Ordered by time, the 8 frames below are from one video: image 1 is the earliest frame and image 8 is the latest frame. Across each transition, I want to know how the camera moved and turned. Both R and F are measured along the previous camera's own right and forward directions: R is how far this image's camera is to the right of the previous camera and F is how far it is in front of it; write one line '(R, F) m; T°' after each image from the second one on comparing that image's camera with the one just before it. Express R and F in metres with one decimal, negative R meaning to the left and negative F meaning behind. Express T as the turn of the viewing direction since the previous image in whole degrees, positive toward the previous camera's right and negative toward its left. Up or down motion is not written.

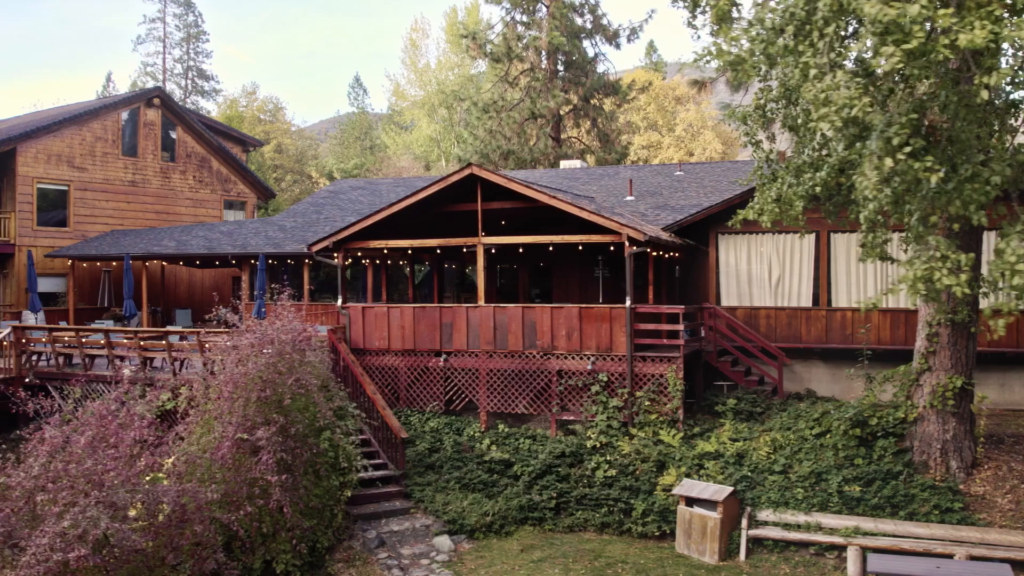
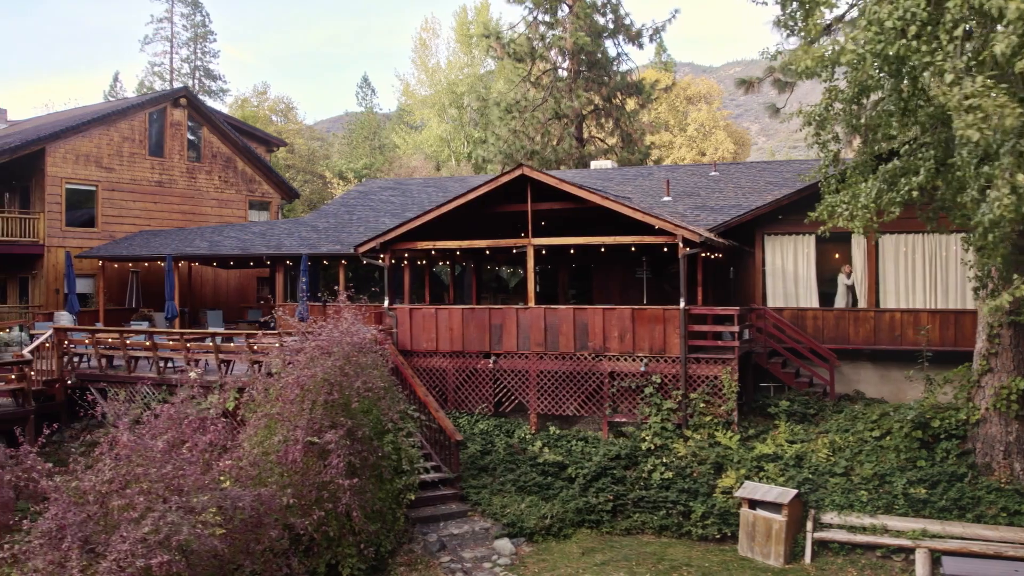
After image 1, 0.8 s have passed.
(-0.9, +0.1) m; 0°
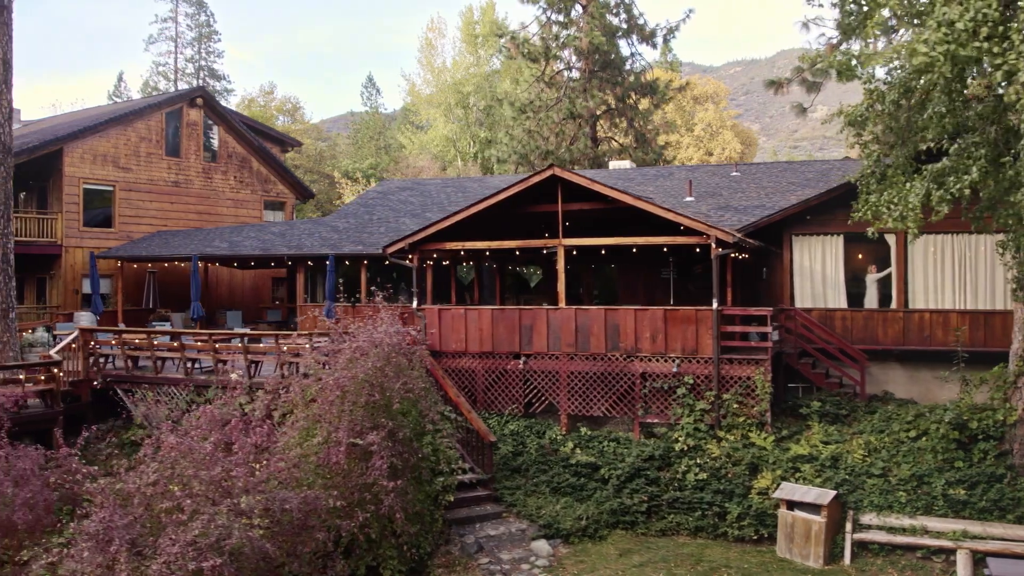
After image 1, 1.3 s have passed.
(-0.5, 0.0) m; 0°
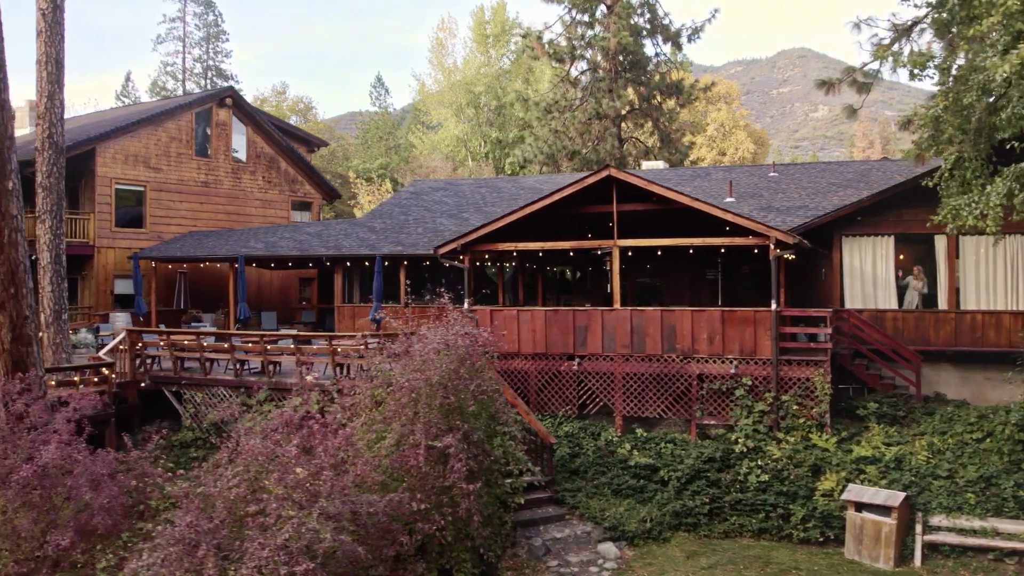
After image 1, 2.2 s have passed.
(-1.0, 0.0) m; 0°
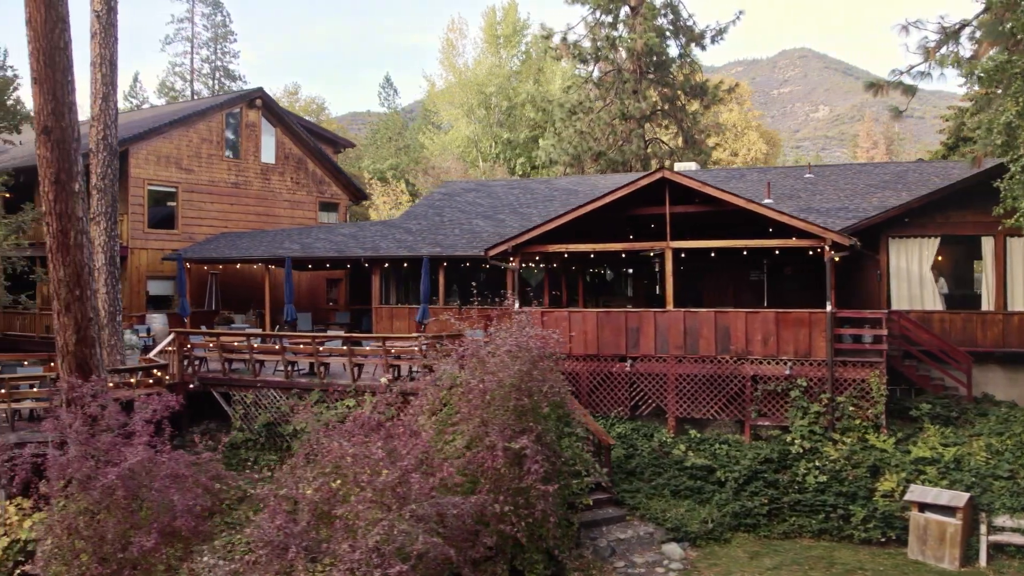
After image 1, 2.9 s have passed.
(-0.9, 0.0) m; 0°
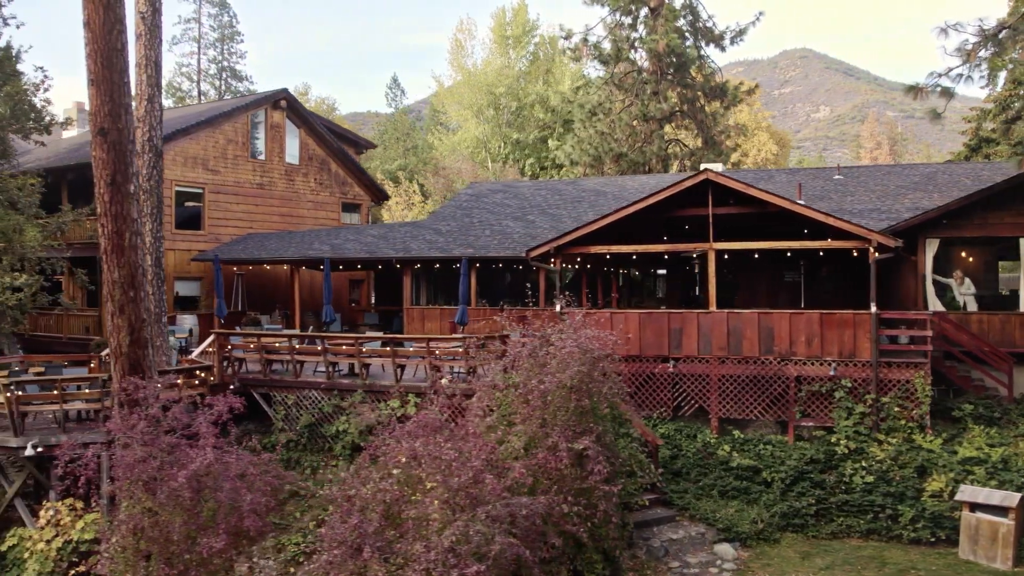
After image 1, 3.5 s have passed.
(-0.8, 0.0) m; 0°
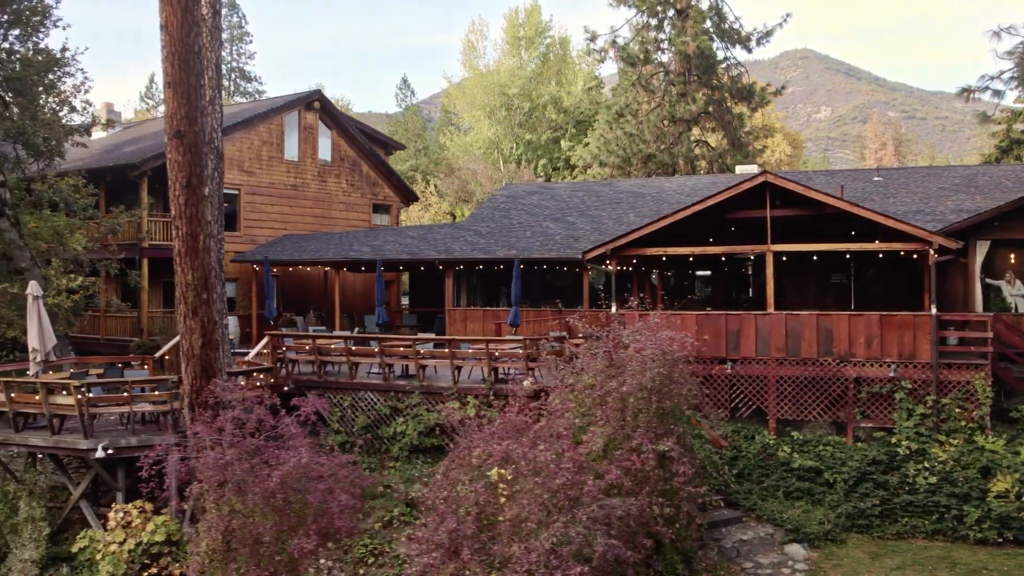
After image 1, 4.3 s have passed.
(-1.0, 0.0) m; 0°
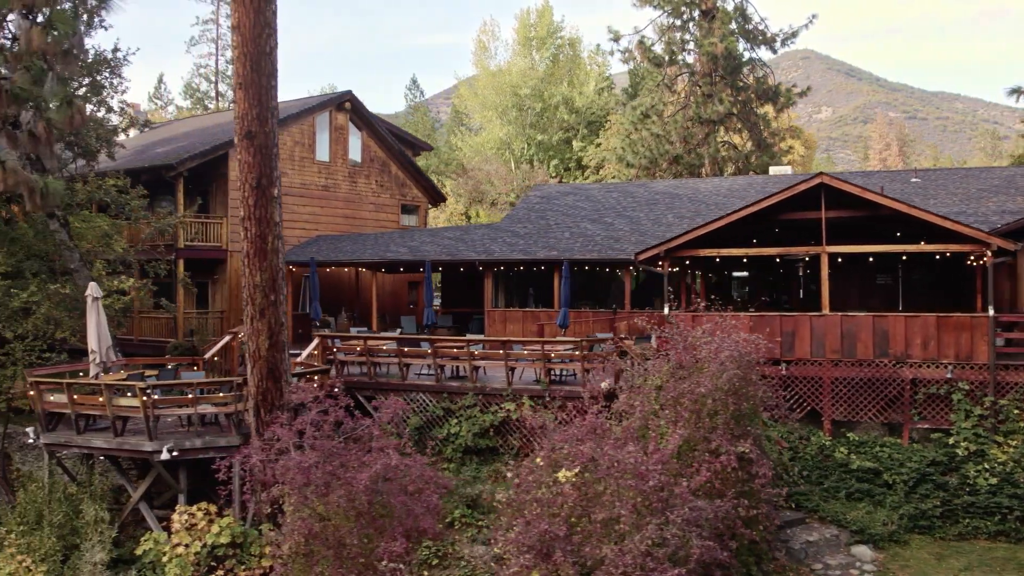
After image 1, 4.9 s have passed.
(-1.0, 0.0) m; 0°
